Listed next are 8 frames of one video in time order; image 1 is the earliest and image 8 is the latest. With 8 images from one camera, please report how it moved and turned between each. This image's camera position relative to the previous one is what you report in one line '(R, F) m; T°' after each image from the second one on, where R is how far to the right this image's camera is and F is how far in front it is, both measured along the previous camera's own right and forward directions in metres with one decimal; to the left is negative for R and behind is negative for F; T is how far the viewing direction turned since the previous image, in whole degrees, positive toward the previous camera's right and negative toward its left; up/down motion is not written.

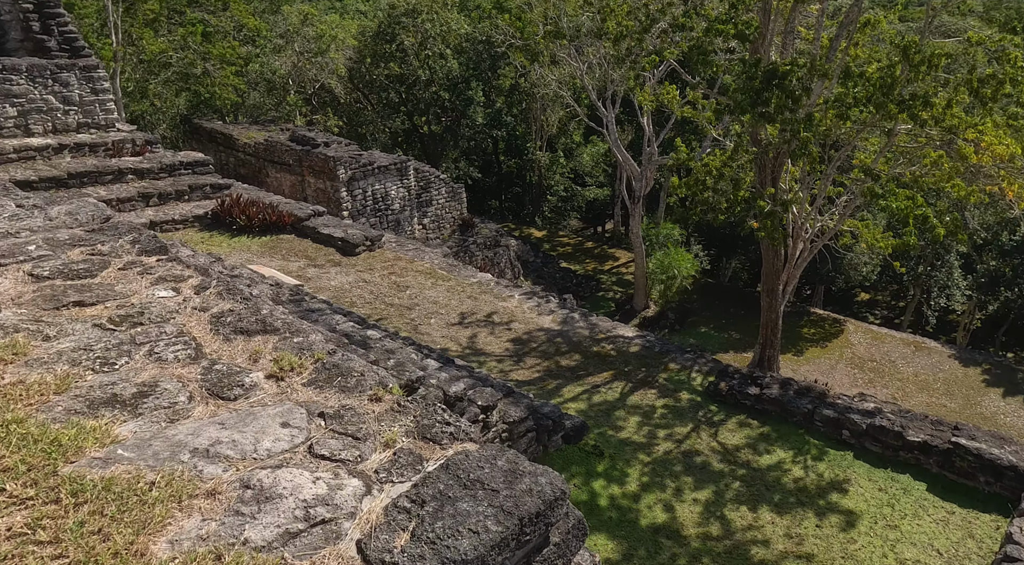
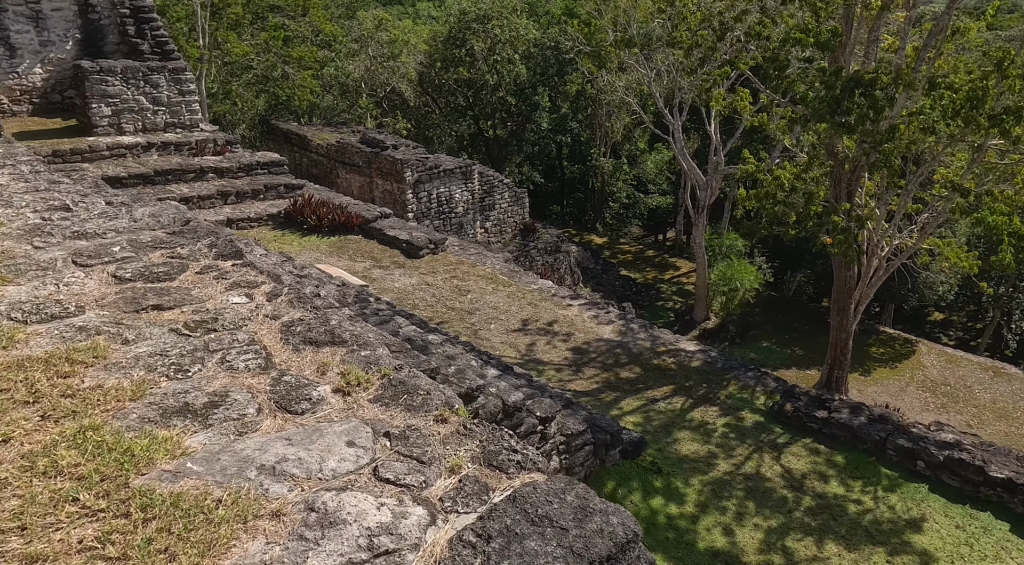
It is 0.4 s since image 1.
(0.0, +0.1) m; -5°
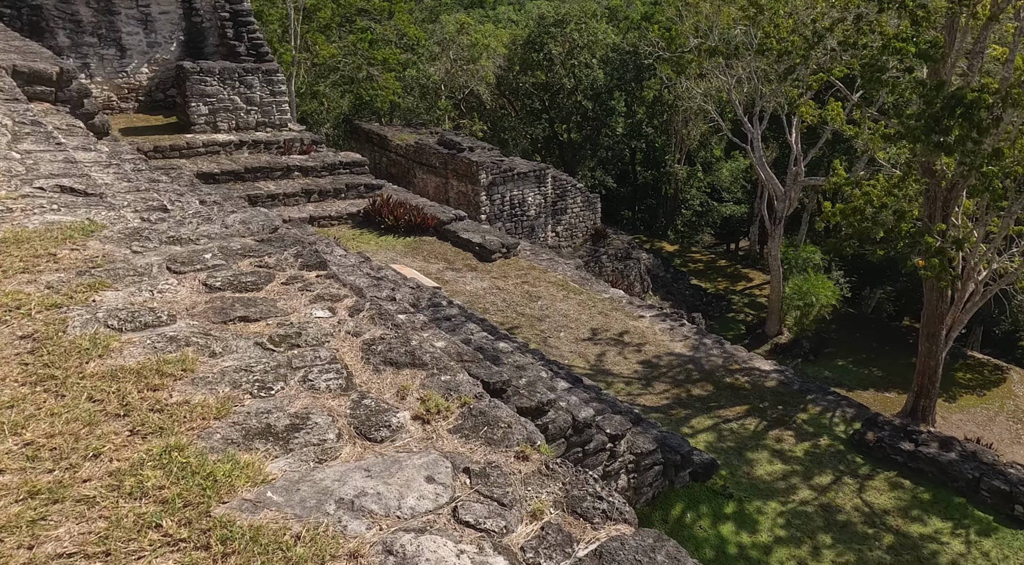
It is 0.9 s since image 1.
(-0.1, +0.1) m; -6°
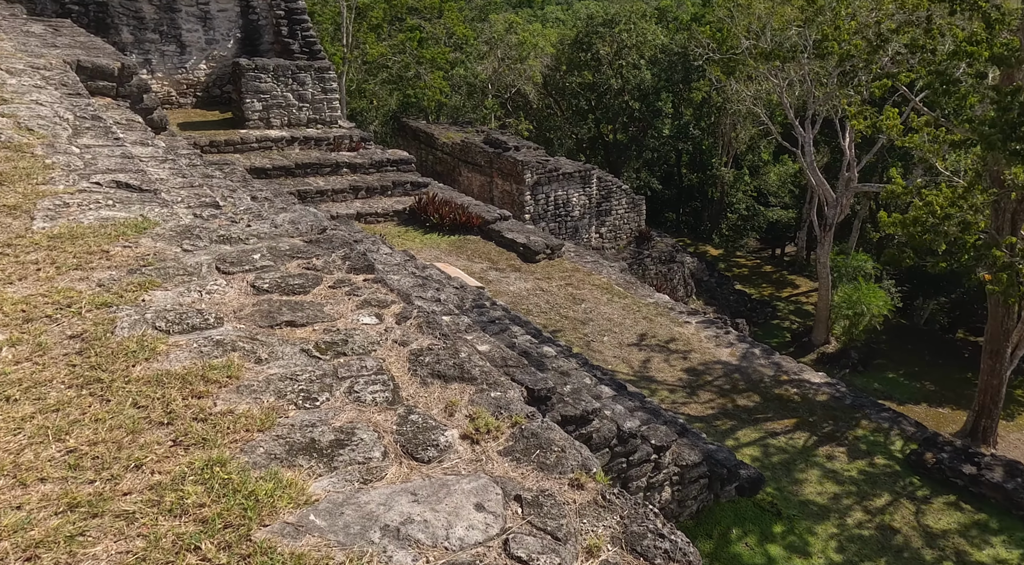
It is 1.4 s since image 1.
(0.0, +0.1) m; -3°
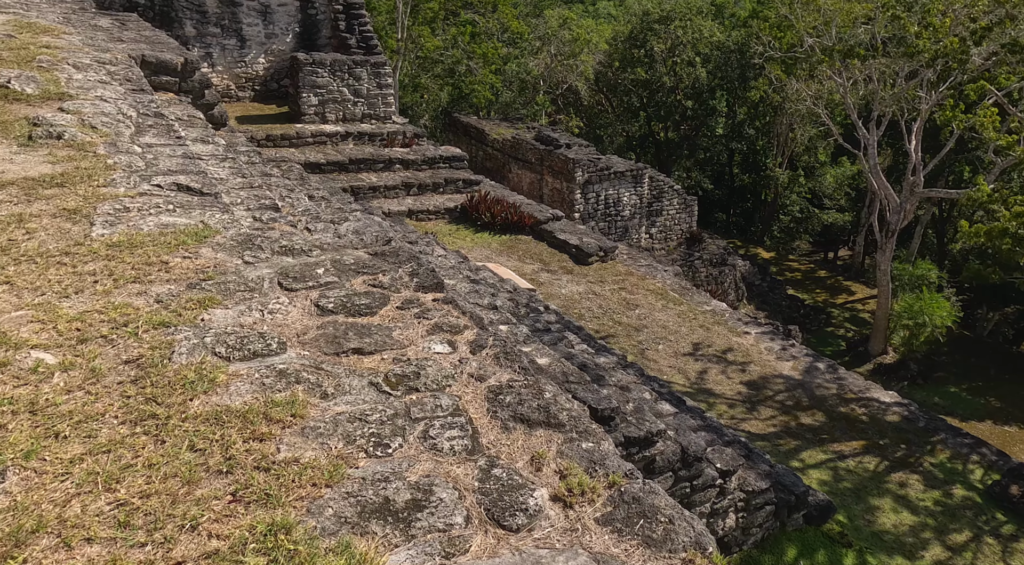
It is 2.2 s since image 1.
(-0.1, +0.2) m; -4°
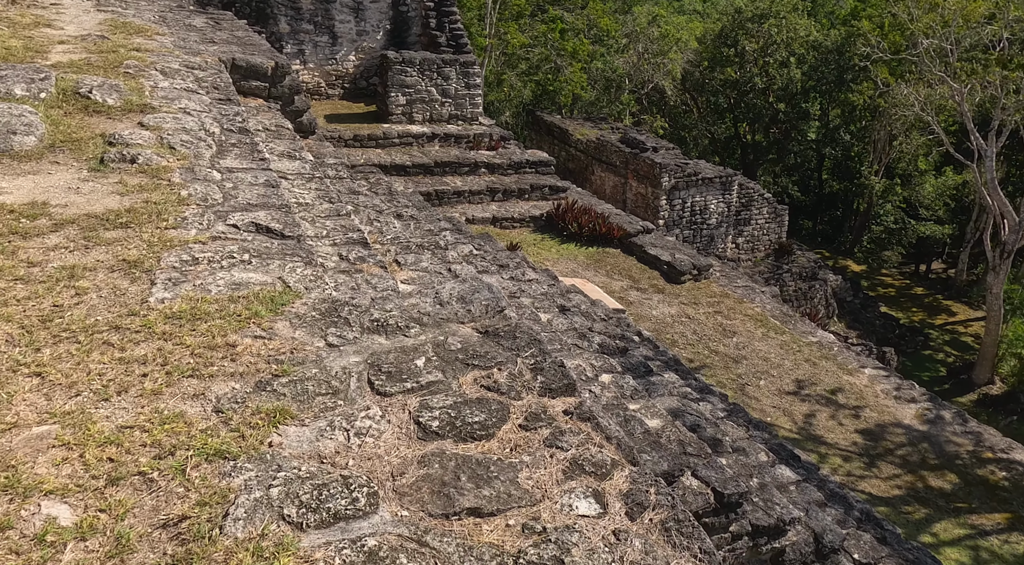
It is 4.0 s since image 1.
(-0.2, +0.6) m; -6°
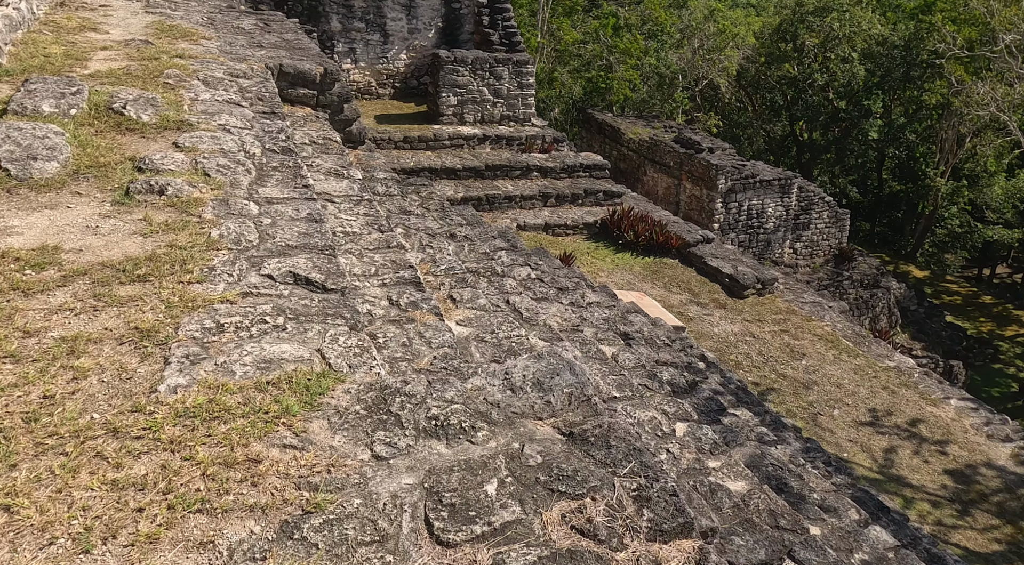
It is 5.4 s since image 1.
(-0.1, +0.4) m; -4°
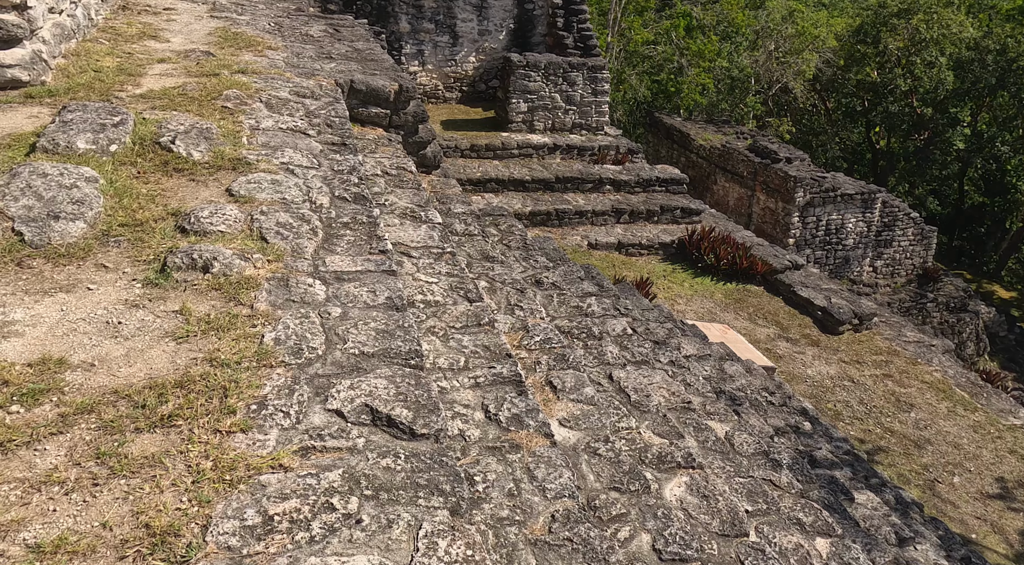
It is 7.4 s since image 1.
(-0.3, +0.7) m; -4°
